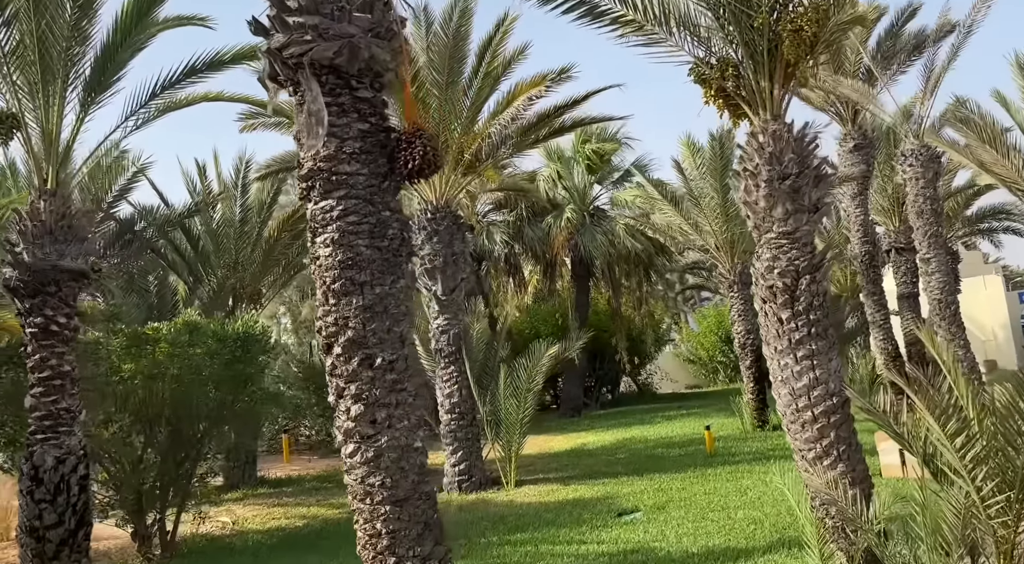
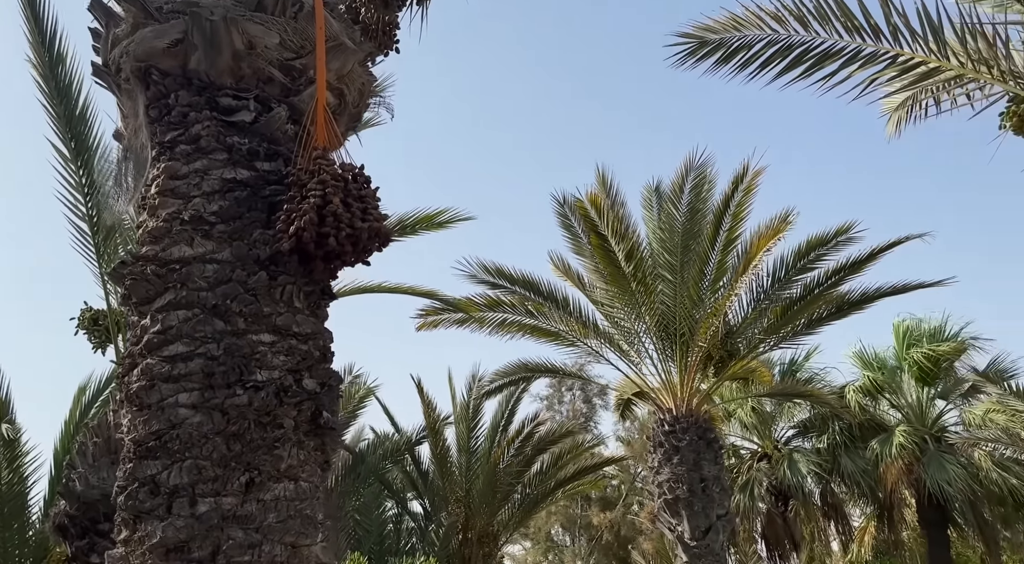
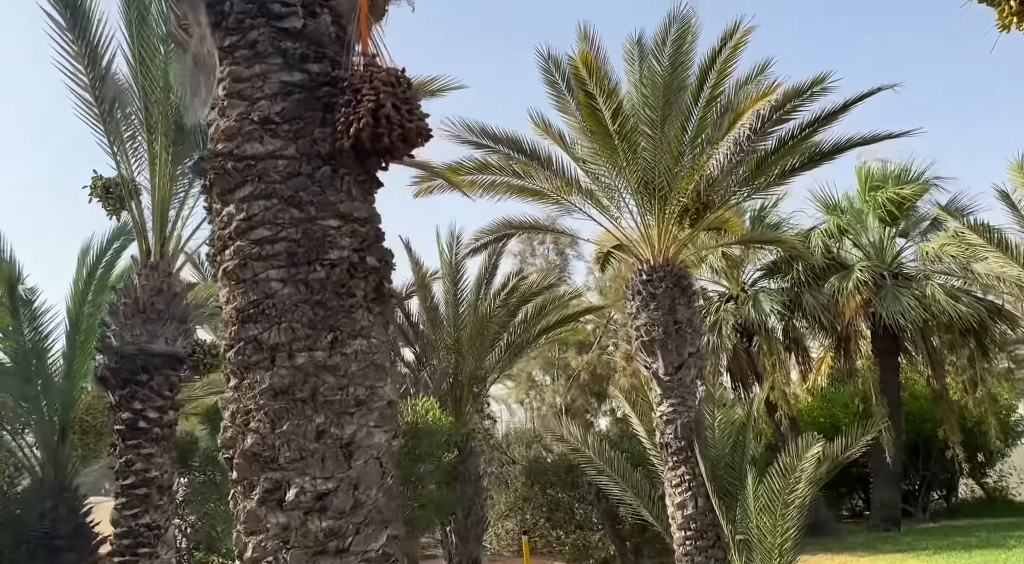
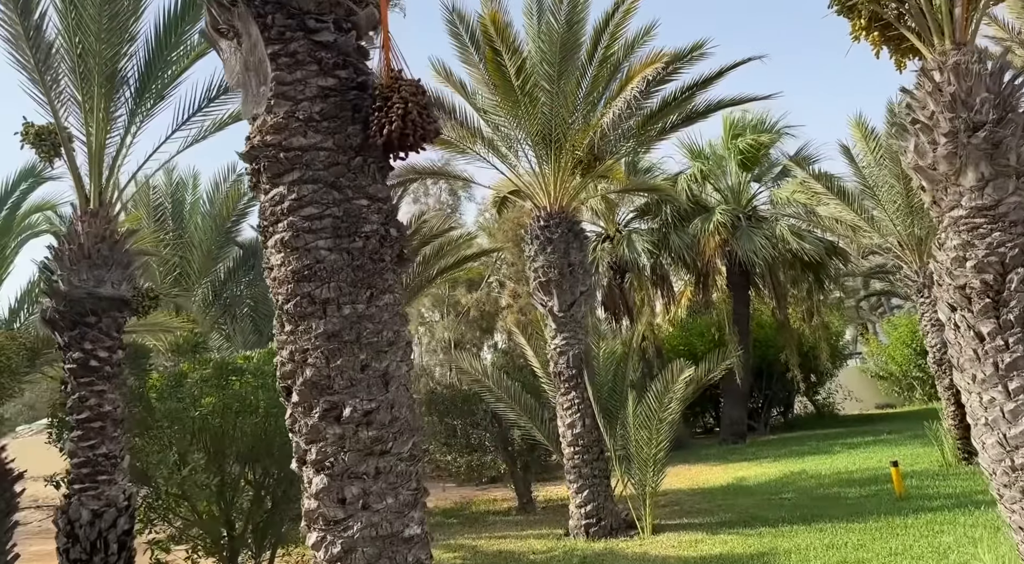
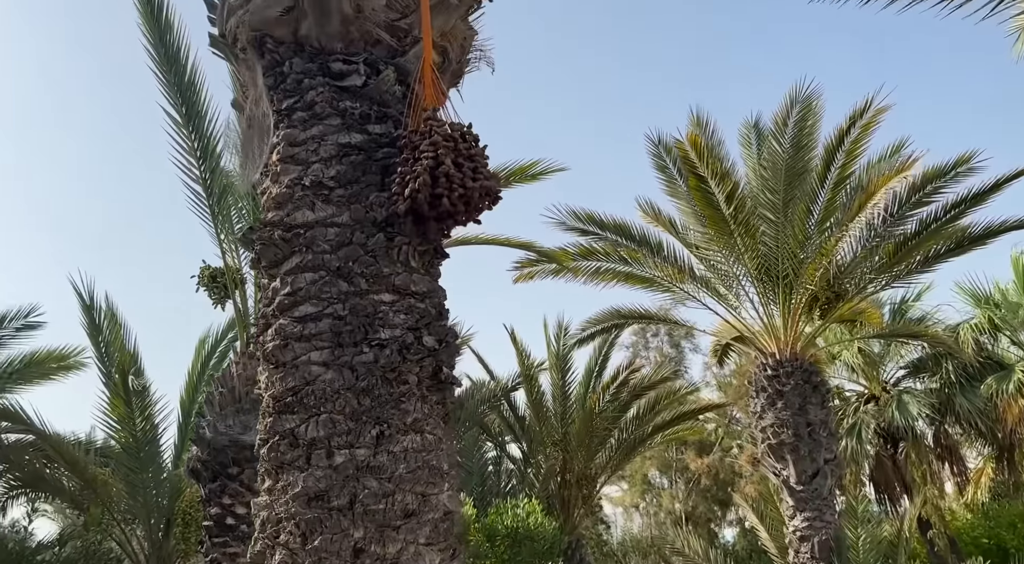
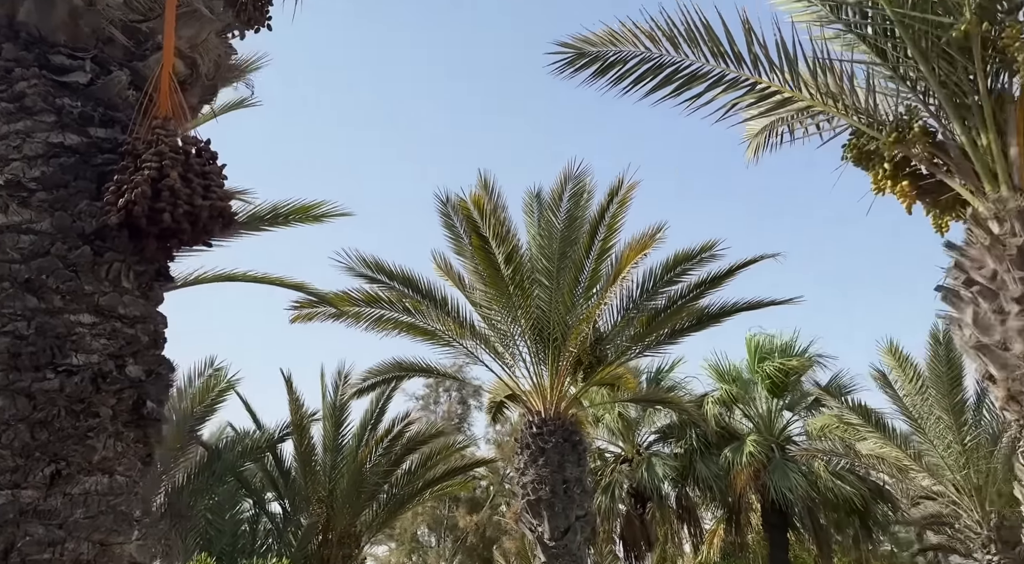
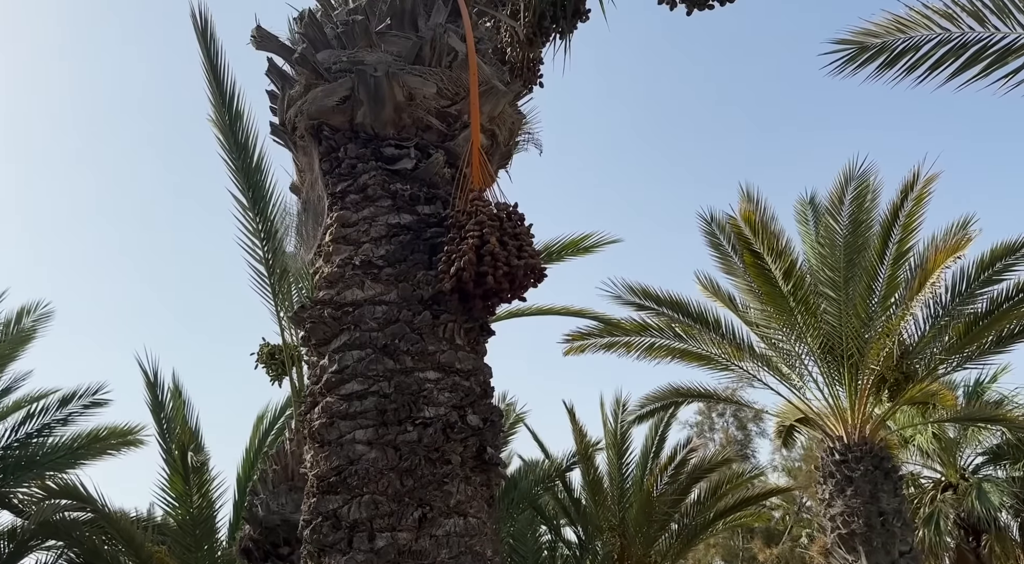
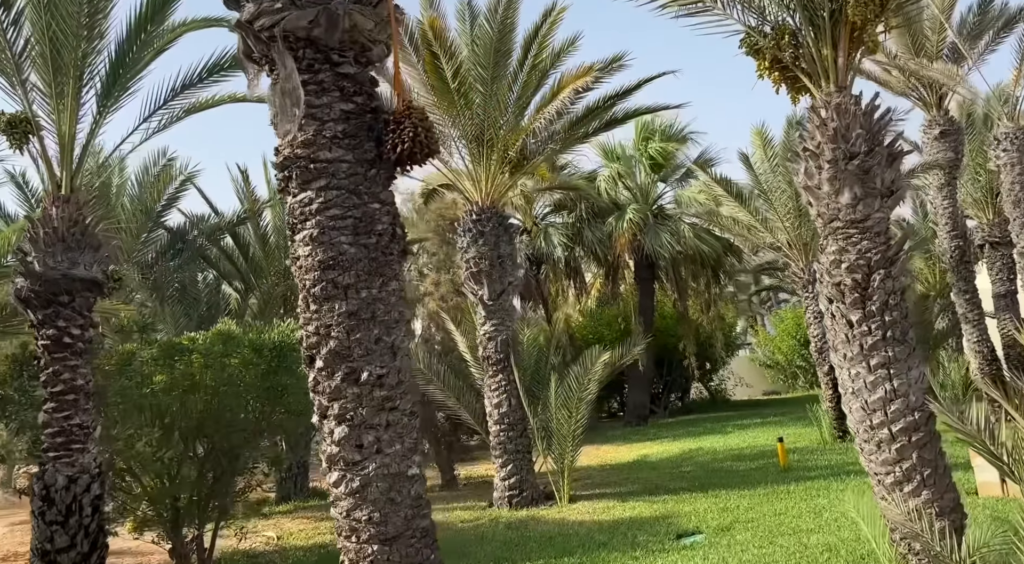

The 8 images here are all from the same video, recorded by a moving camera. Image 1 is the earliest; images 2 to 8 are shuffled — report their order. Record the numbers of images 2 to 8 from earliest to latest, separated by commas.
8, 4, 3, 5, 7, 2, 6
